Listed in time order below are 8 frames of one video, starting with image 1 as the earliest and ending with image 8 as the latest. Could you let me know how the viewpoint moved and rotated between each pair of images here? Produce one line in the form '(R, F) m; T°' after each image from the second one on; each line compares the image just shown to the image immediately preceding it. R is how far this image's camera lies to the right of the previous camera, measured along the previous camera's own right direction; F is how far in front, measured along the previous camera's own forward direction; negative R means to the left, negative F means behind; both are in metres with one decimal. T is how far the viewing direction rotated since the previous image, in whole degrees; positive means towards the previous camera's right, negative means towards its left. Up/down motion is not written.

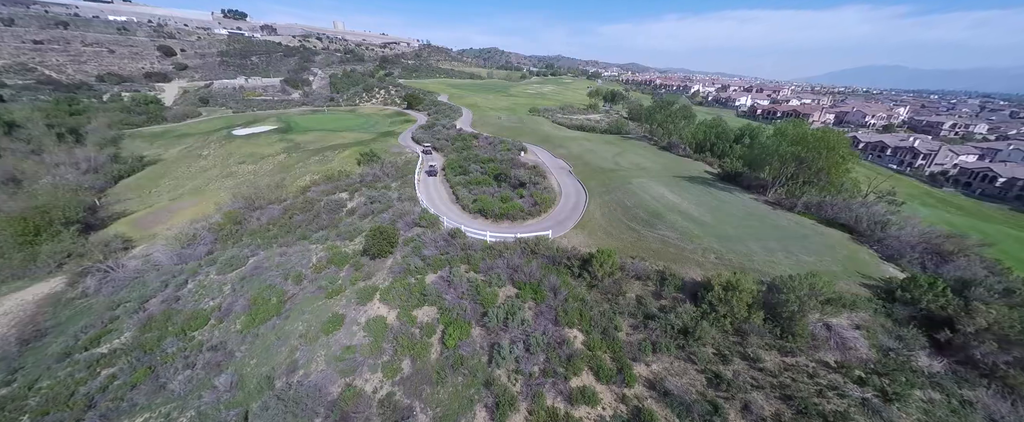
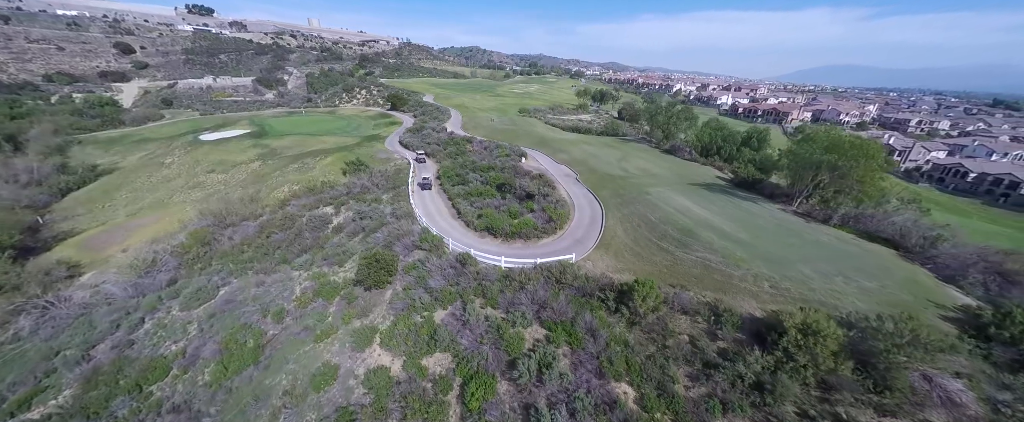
(-1.9, +2.5) m; +3°
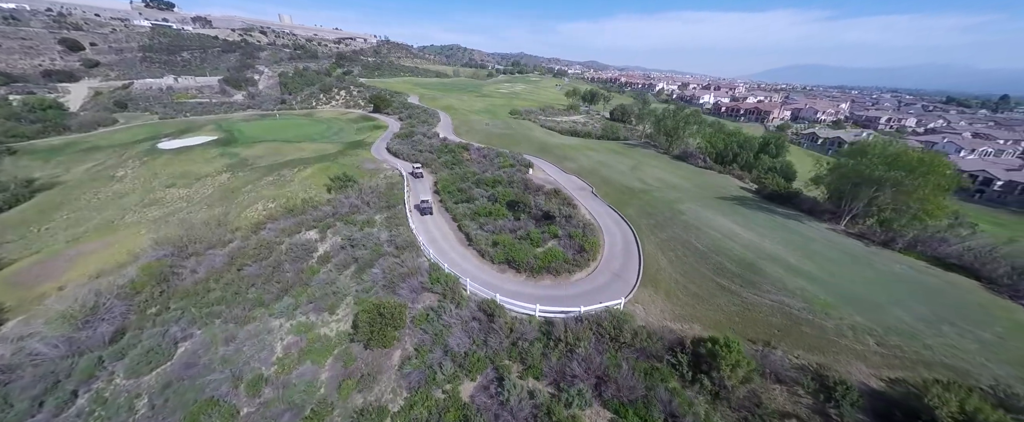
(-2.5, +3.2) m; +3°
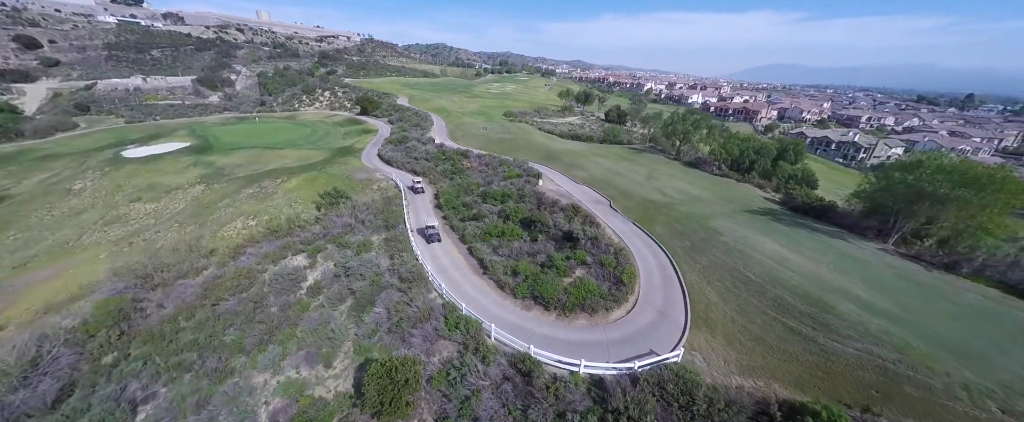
(-2.0, +2.5) m; +2°
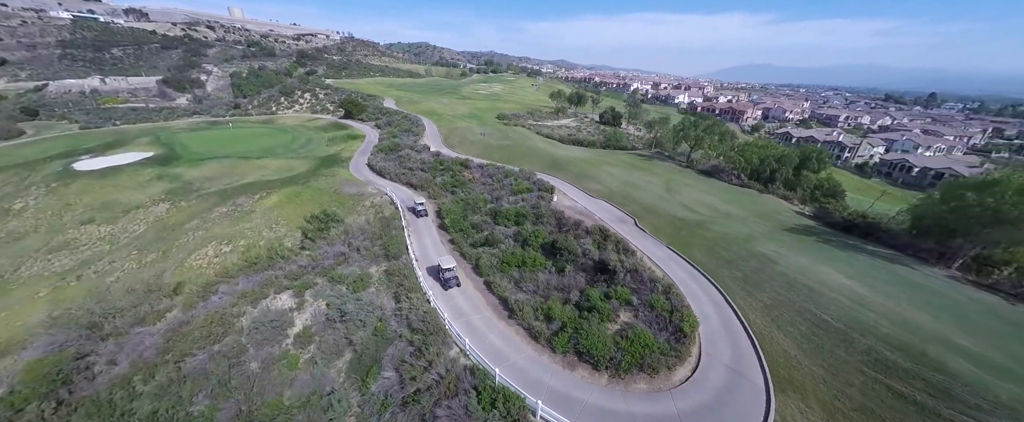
(-2.3, +2.9) m; +3°
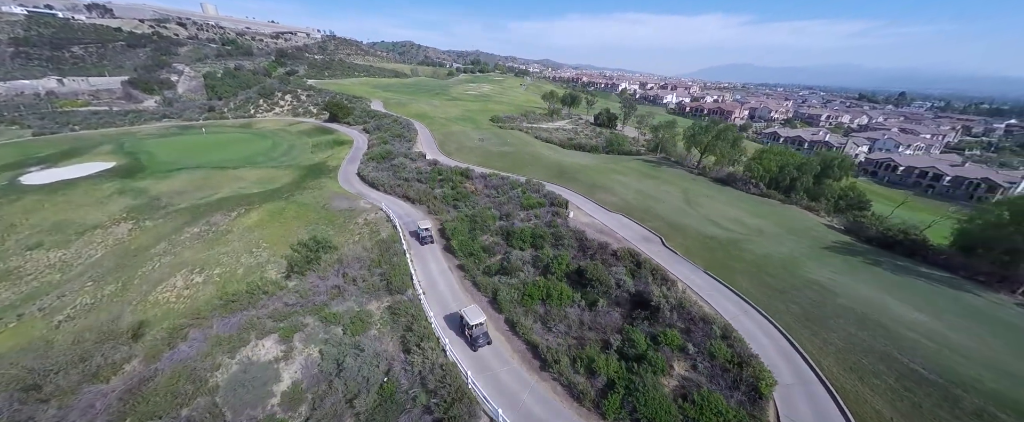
(-2.0, +2.5) m; +2°
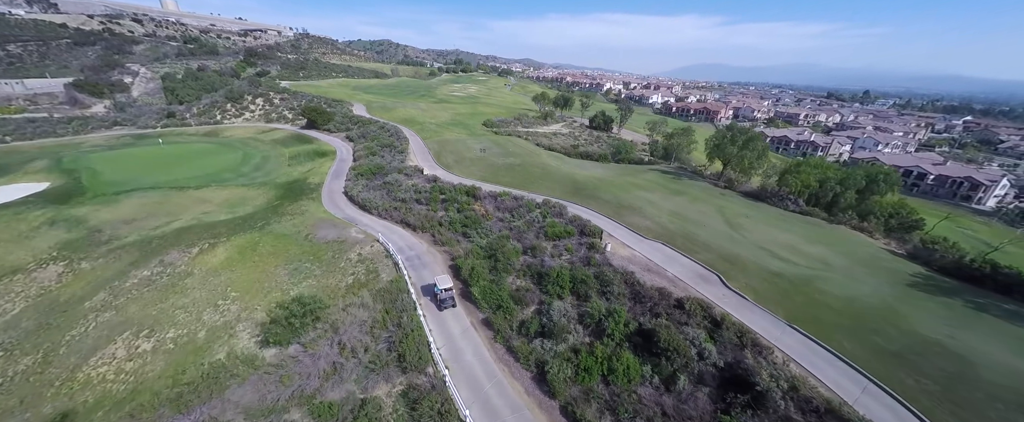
(-3.1, +4.0) m; +3°
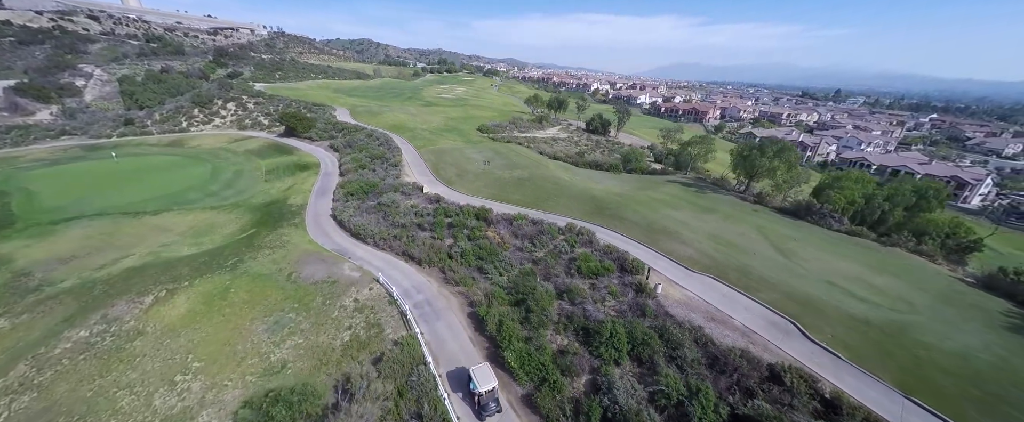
(-2.8, +3.7) m; +3°
